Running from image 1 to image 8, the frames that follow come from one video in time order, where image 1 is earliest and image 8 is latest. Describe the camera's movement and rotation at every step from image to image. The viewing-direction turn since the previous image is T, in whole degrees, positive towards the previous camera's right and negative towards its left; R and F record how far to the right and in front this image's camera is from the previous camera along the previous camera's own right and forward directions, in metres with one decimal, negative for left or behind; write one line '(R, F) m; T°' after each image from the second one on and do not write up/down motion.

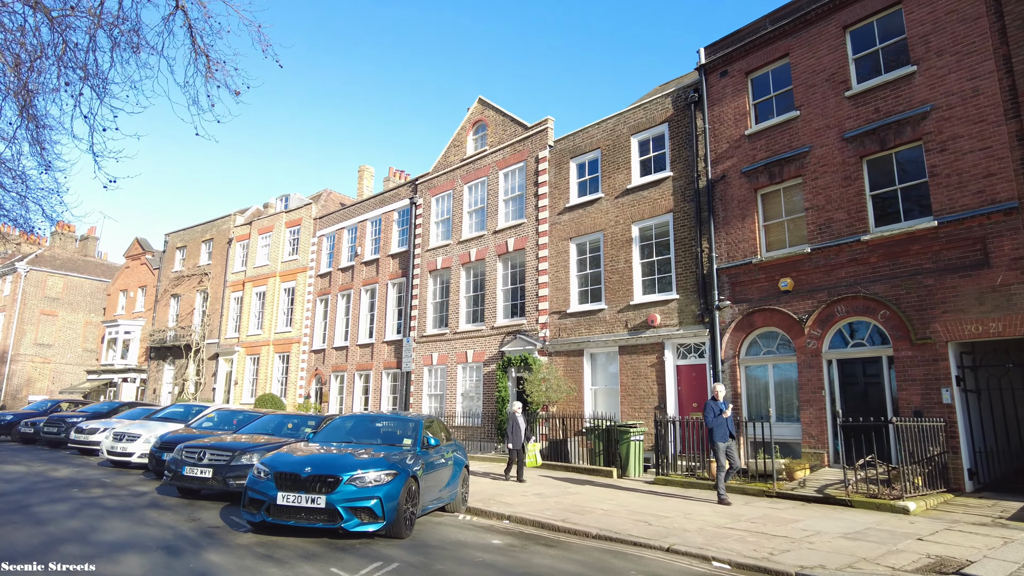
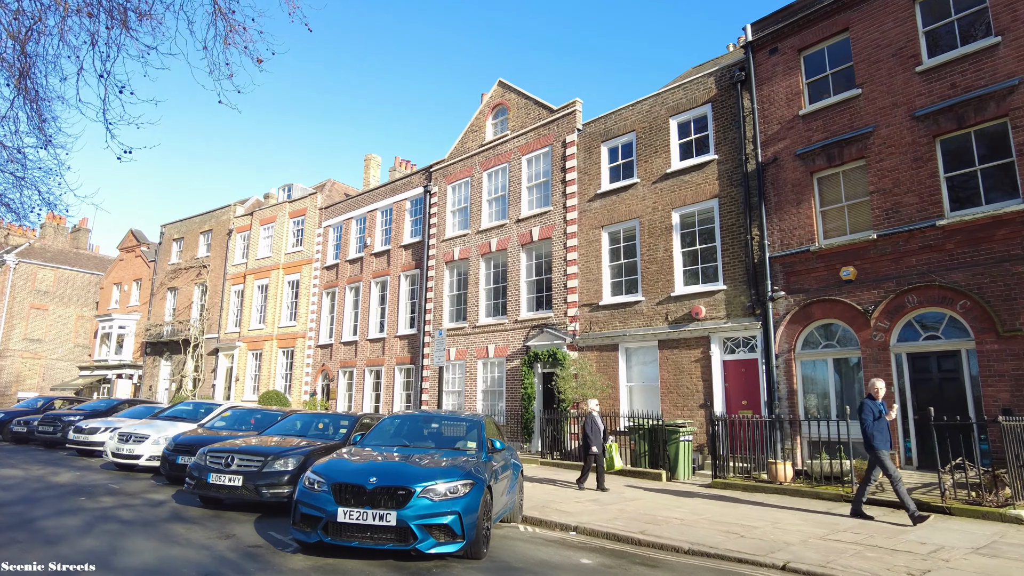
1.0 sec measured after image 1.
(-0.9, +1.0) m; +1°
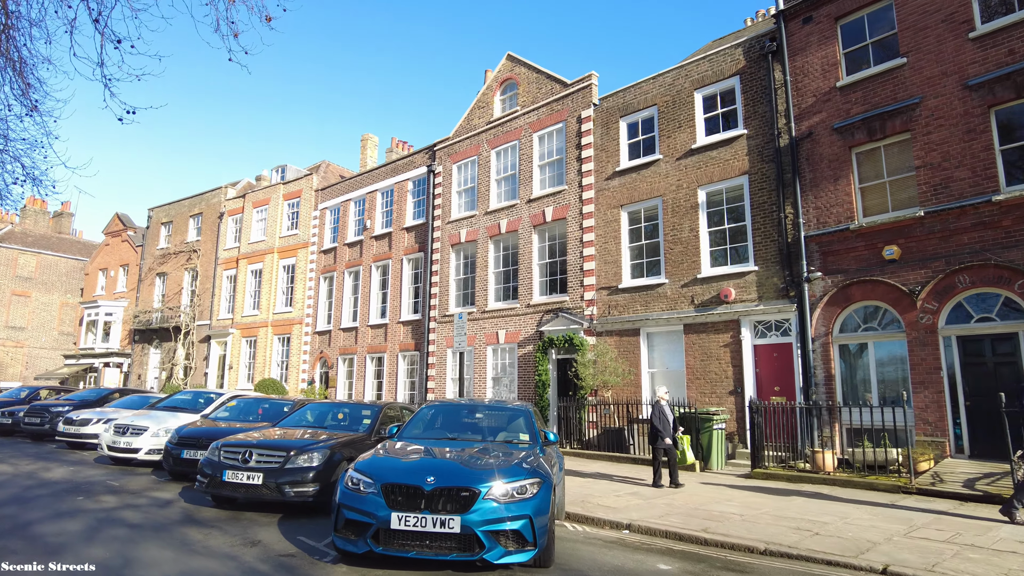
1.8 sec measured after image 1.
(-0.7, +0.8) m; +1°
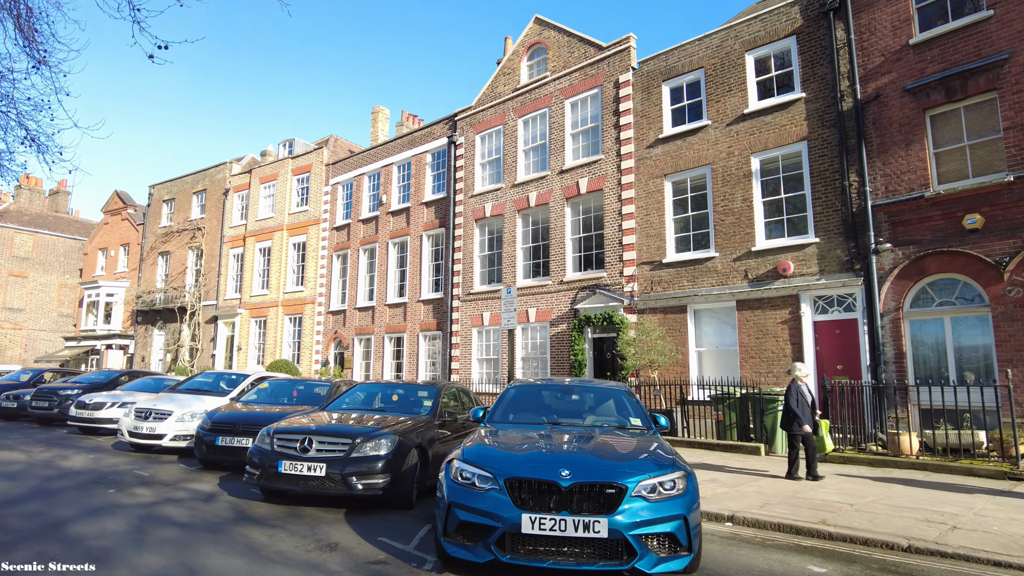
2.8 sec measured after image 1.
(-0.9, +0.9) m; 0°
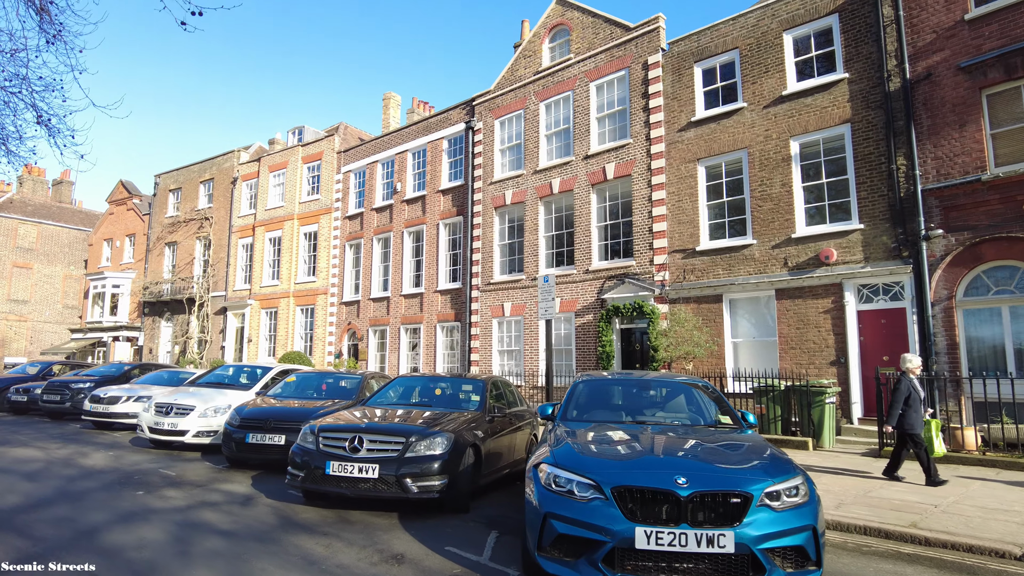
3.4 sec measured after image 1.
(-0.6, +0.5) m; 0°
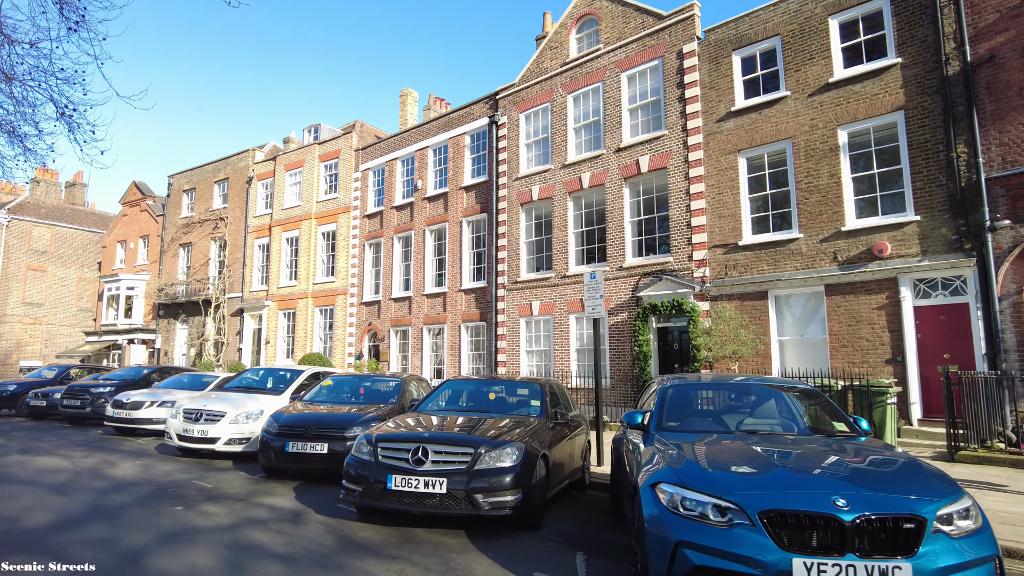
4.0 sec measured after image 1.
(-0.6, +0.5) m; -1°
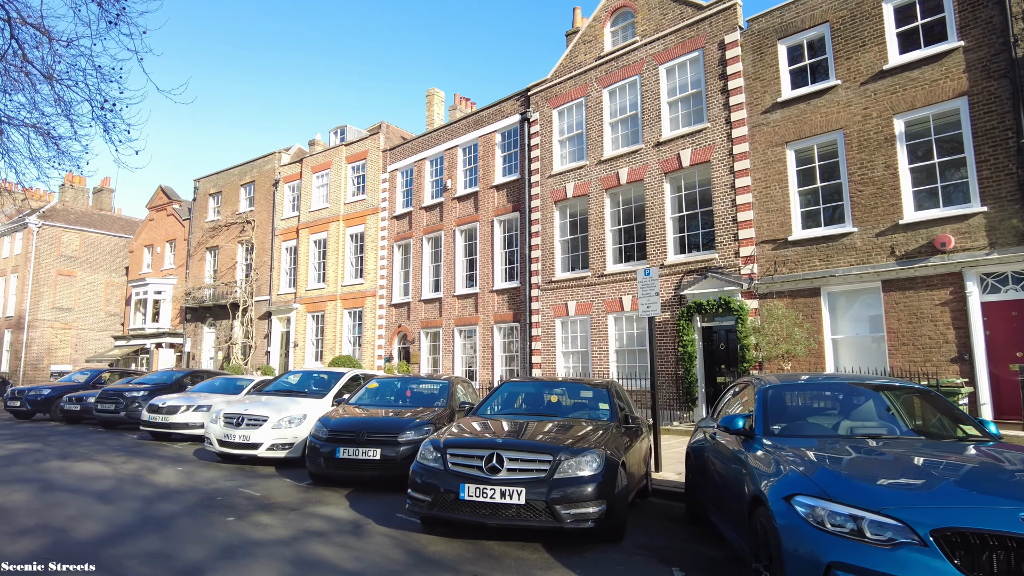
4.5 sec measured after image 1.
(-0.5, +0.4) m; -1°
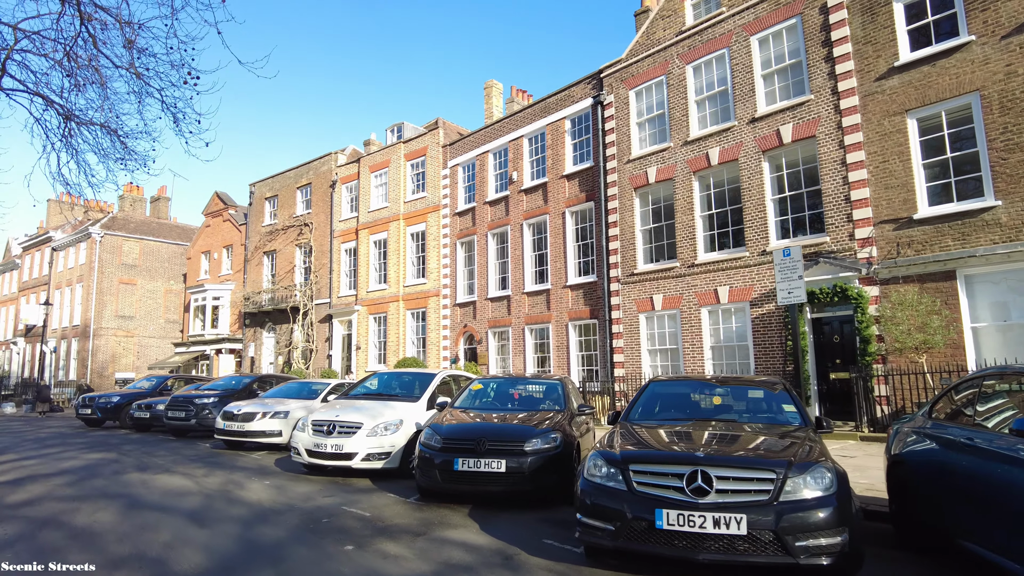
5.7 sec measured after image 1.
(-0.9, +1.0) m; -3°
